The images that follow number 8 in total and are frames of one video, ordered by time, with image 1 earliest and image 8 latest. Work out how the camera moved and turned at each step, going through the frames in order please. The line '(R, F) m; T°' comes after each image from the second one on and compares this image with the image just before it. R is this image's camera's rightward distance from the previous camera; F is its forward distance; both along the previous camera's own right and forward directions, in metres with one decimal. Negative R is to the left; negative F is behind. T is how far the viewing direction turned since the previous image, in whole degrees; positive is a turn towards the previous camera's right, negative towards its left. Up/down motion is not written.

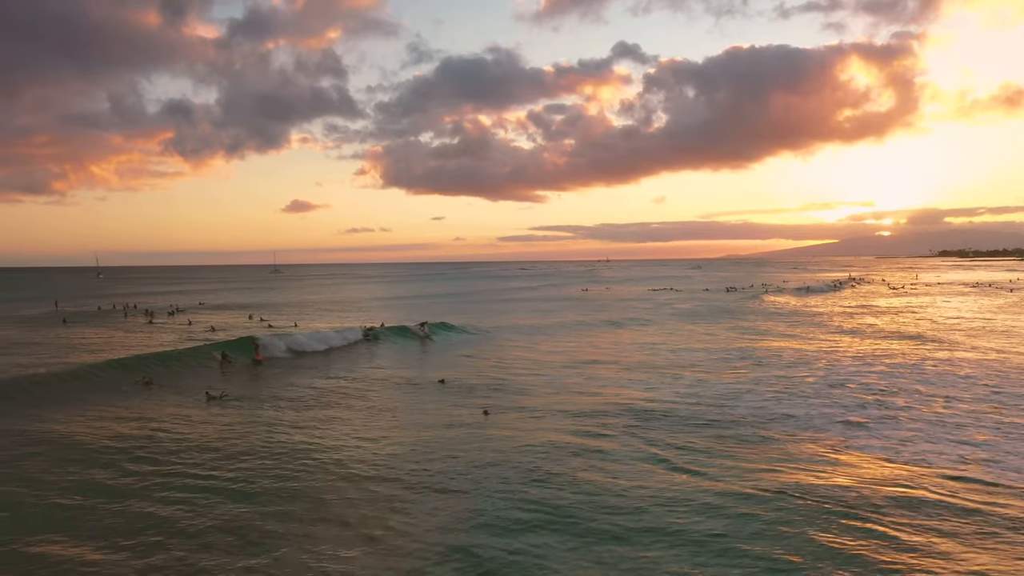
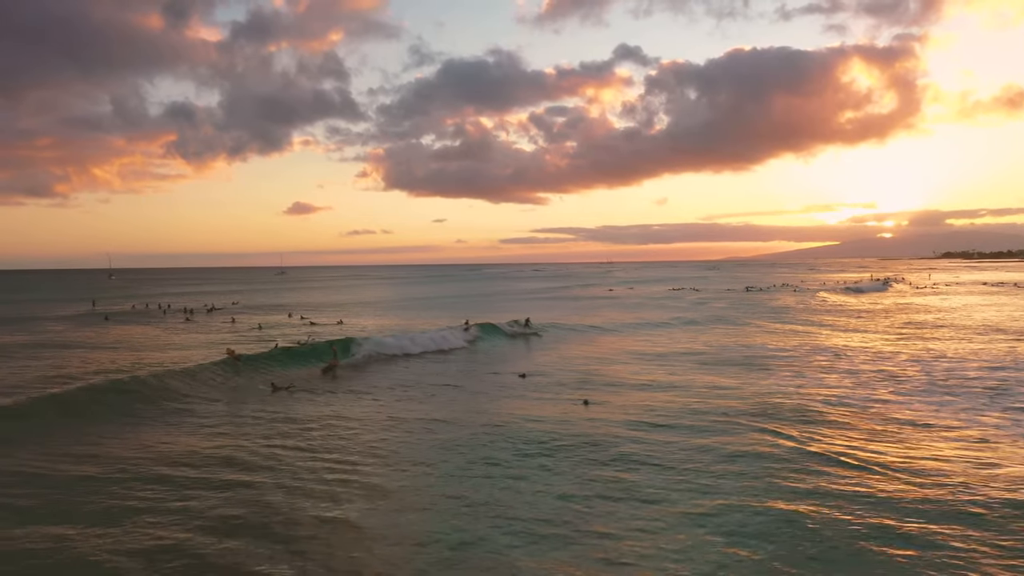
(-2.1, -0.3) m; 0°
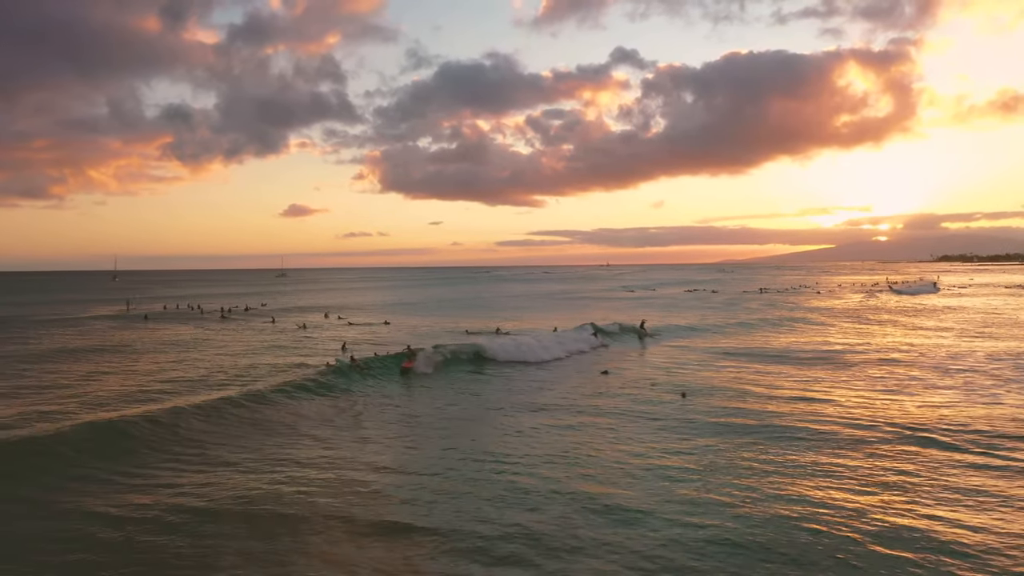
(-2.3, -0.4) m; 0°
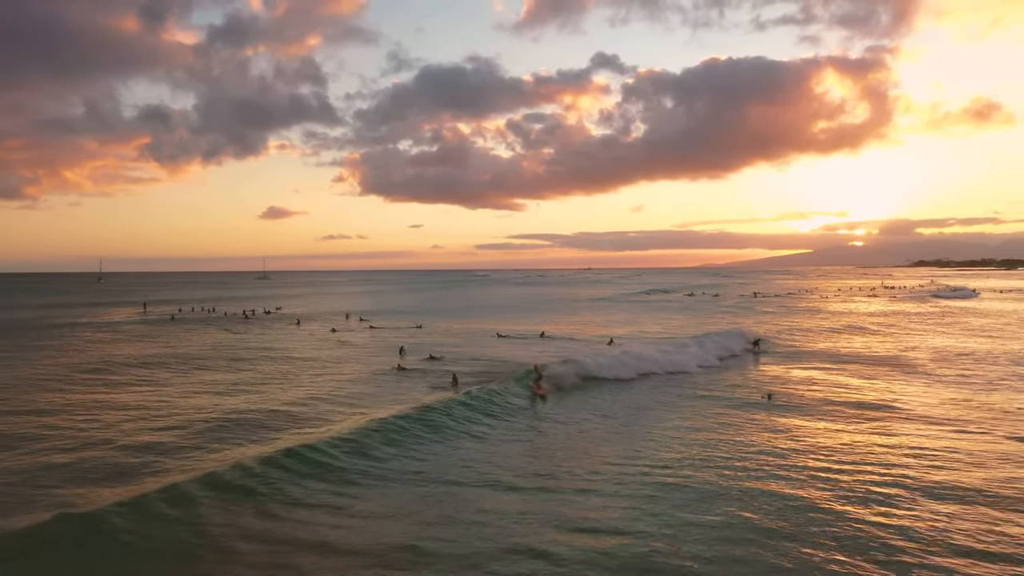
(-2.5, -0.4) m; +2°
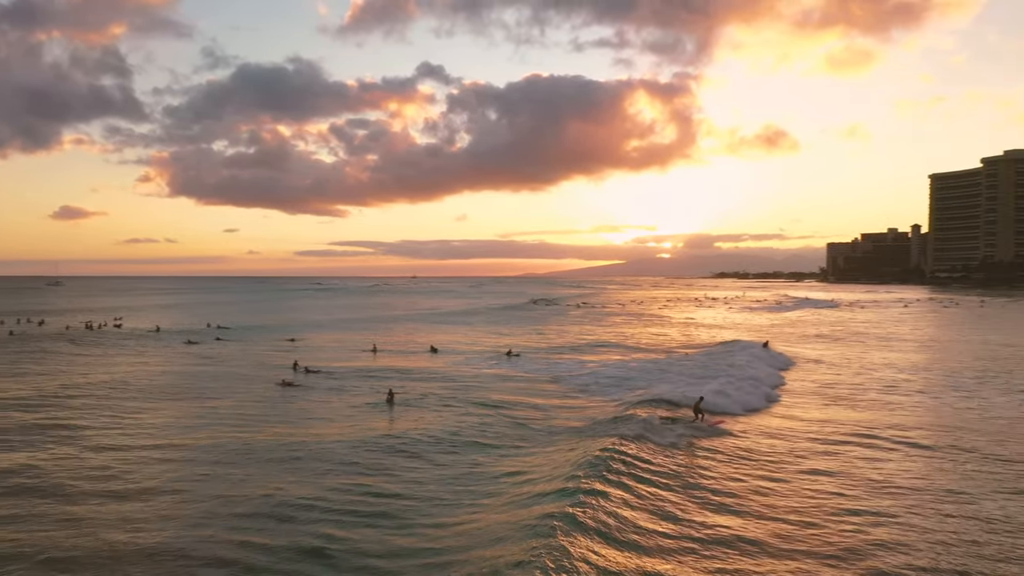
(-2.6, -0.4) m; +12°
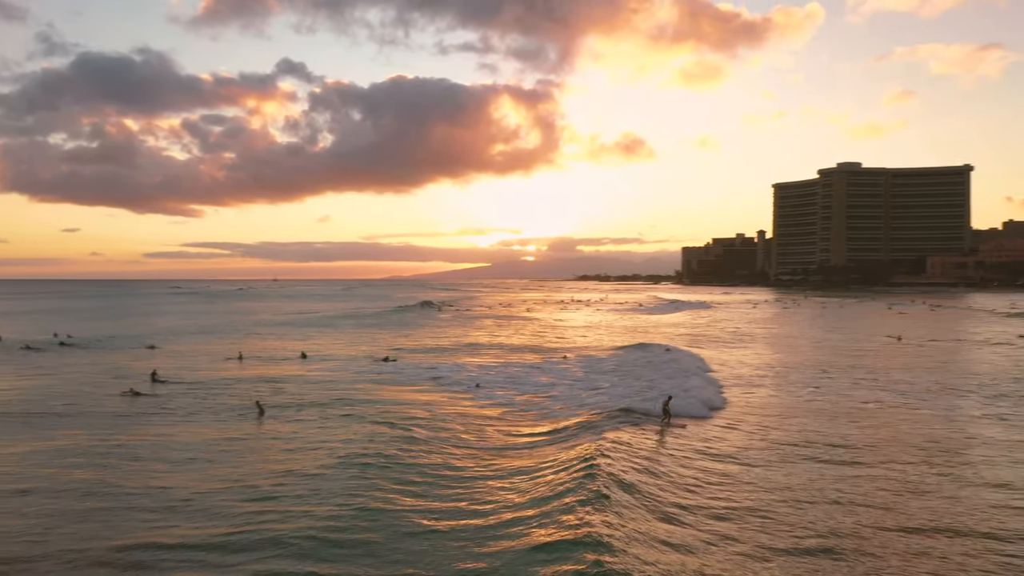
(-0.4, +0.2) m; +9°
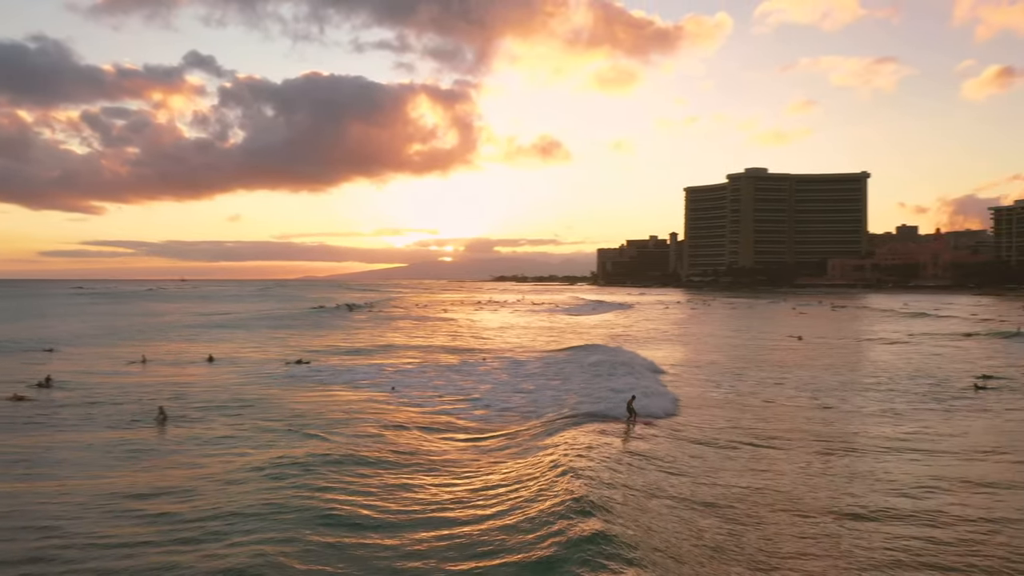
(-0.1, +0.3) m; +6°
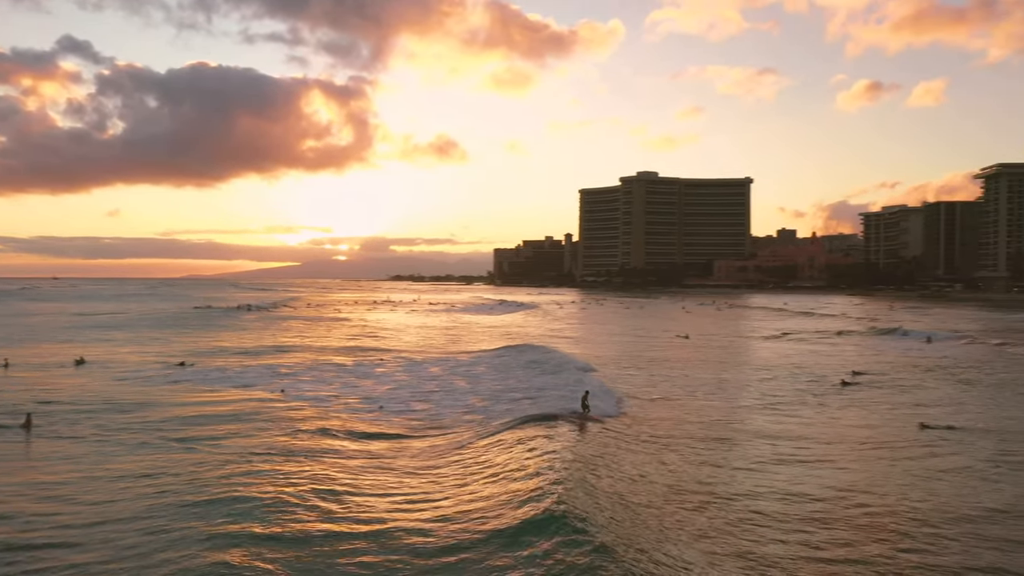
(-0.1, +0.4) m; +7°
